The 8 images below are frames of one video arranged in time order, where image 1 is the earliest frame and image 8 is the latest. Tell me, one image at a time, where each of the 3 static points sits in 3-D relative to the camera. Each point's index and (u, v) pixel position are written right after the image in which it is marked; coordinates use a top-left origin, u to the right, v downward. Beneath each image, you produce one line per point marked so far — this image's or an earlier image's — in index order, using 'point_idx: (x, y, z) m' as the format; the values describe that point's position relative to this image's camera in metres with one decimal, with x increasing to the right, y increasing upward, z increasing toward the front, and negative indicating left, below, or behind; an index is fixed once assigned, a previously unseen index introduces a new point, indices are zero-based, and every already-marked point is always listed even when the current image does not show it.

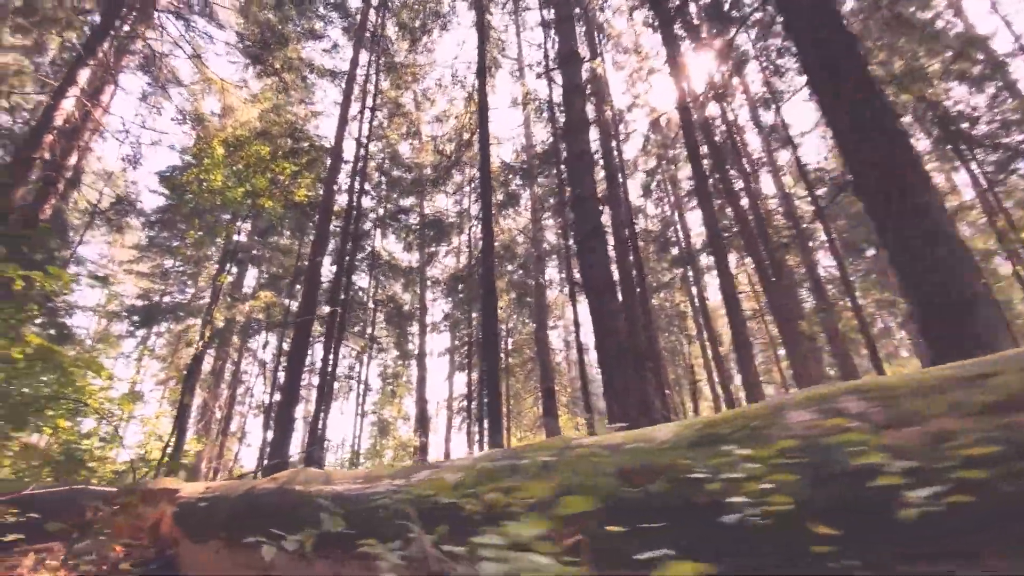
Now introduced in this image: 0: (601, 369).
0: (+1.1, -1.0, +5.8) m
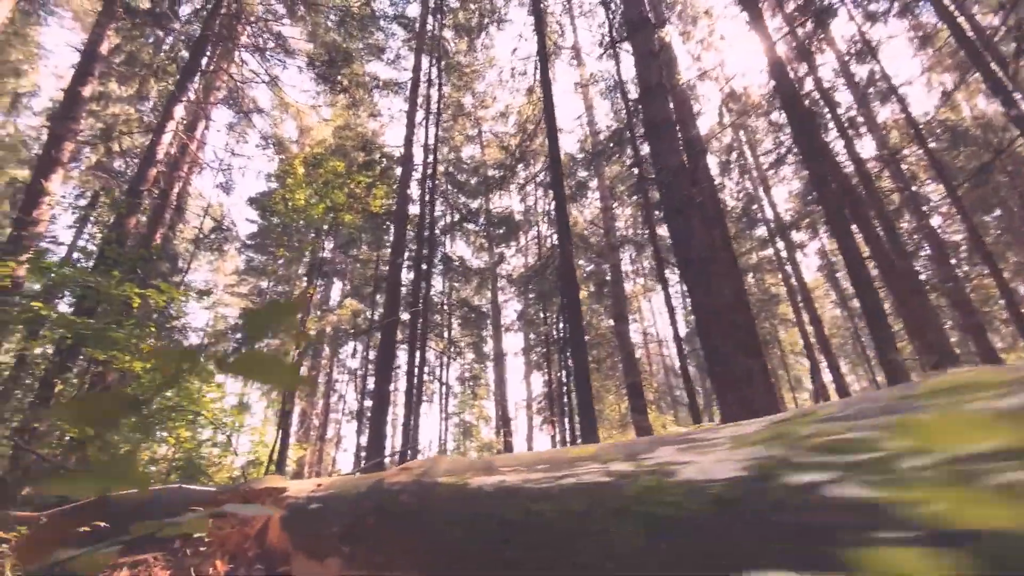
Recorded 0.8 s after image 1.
0: (+2.2, -0.7, +5.3) m
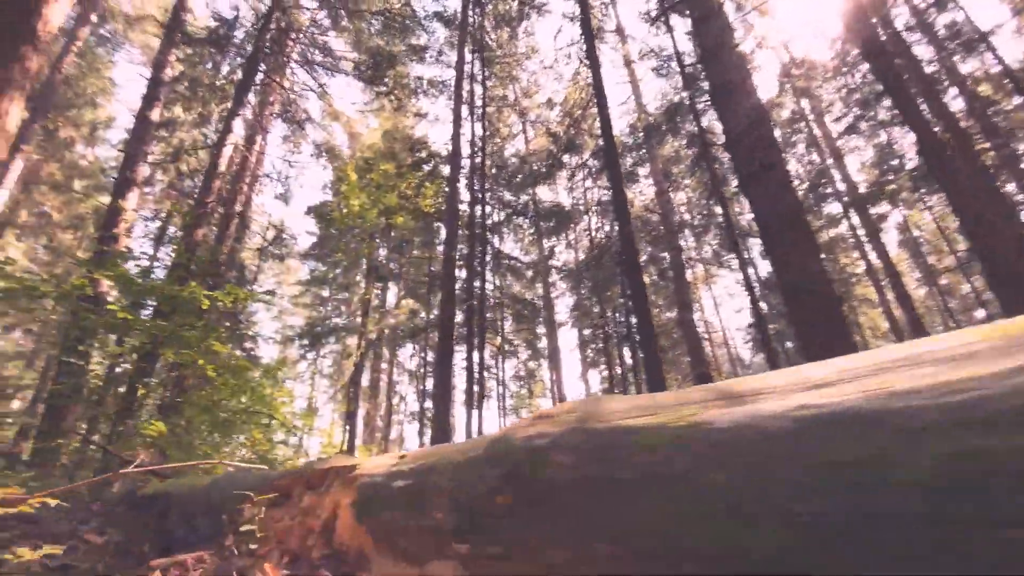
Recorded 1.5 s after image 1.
0: (+2.8, -0.5, +4.8) m
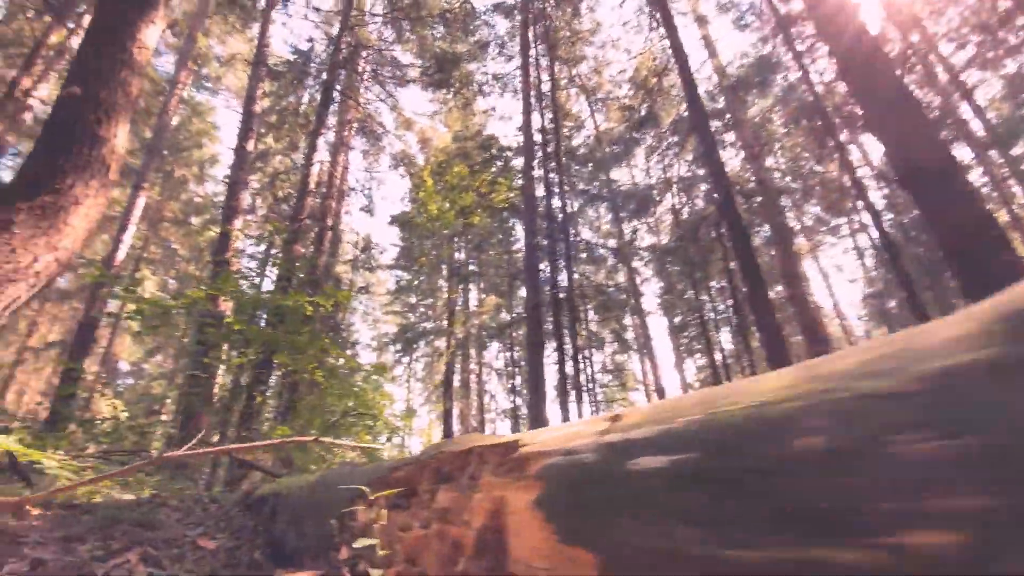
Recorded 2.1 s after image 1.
0: (+3.7, 0.0, +4.0) m
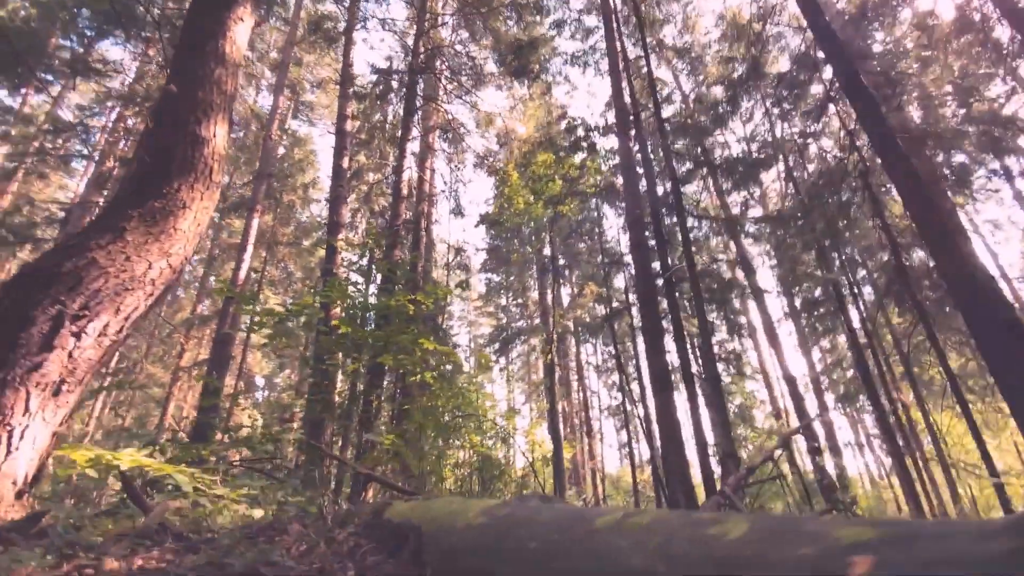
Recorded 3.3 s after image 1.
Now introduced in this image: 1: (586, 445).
0: (+4.5, +0.4, +2.8) m
1: (+2.9, -6.2, +18.6) m
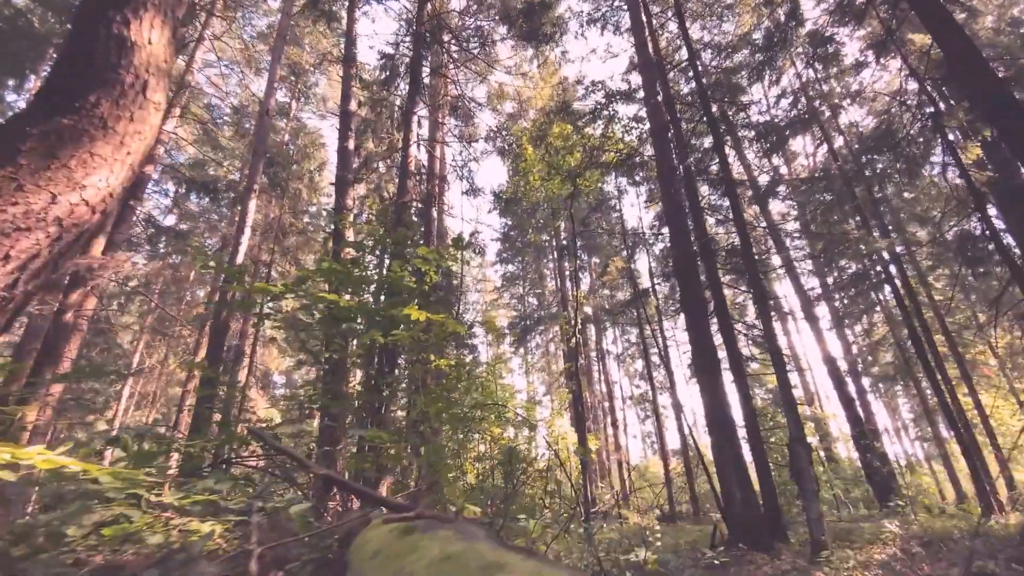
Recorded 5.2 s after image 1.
0: (+4.6, +0.8, +2.0) m
1: (+3.8, -5.6, +18.0) m
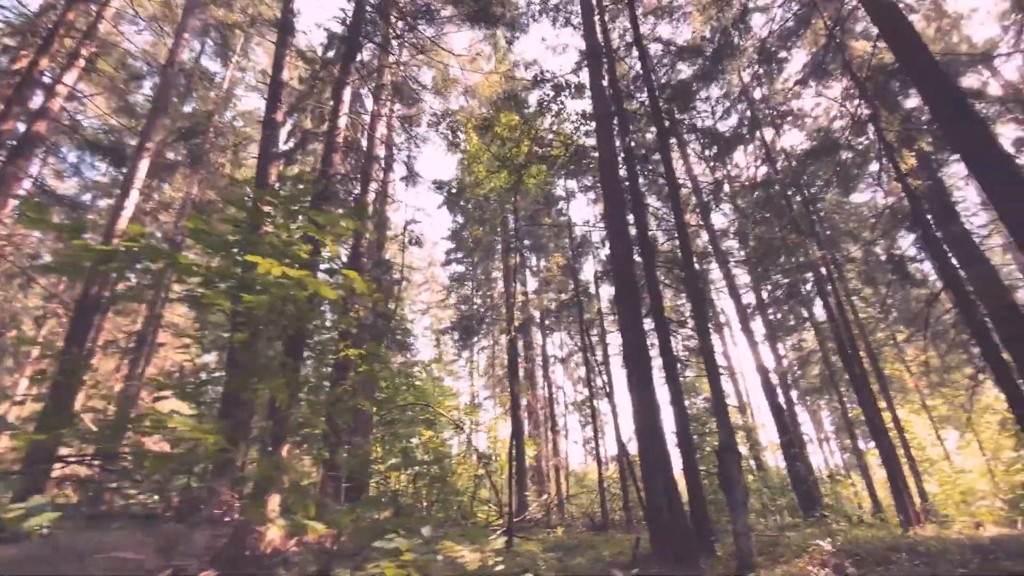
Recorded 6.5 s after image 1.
0: (+4.2, +0.8, +2.0) m
1: (+1.4, -5.7, +17.7) m
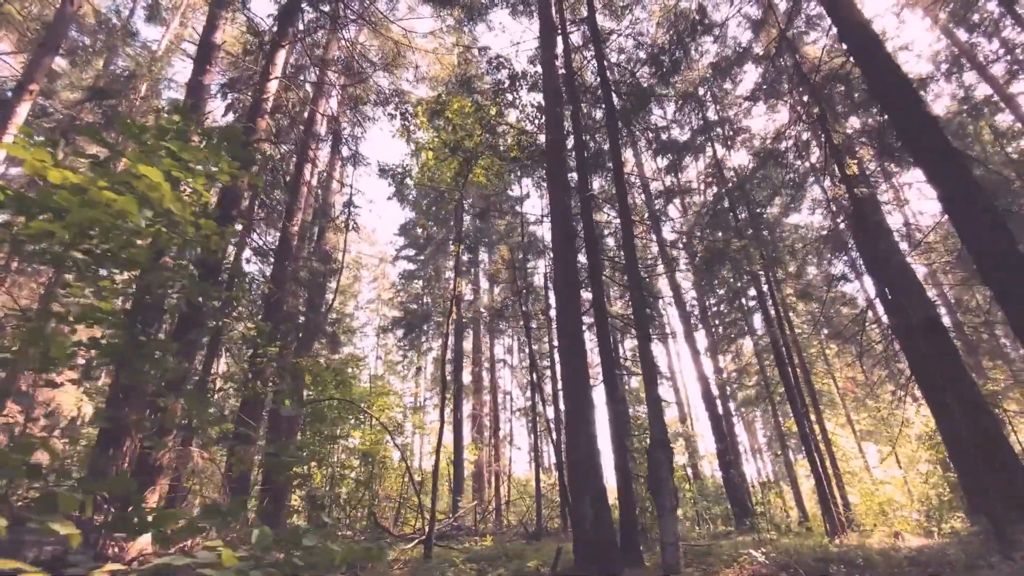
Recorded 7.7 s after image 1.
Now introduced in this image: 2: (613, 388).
0: (+3.8, +0.8, +2.0) m
1: (-0.7, -5.8, +17.3) m
2: (+1.7, -1.6, +7.6) m
